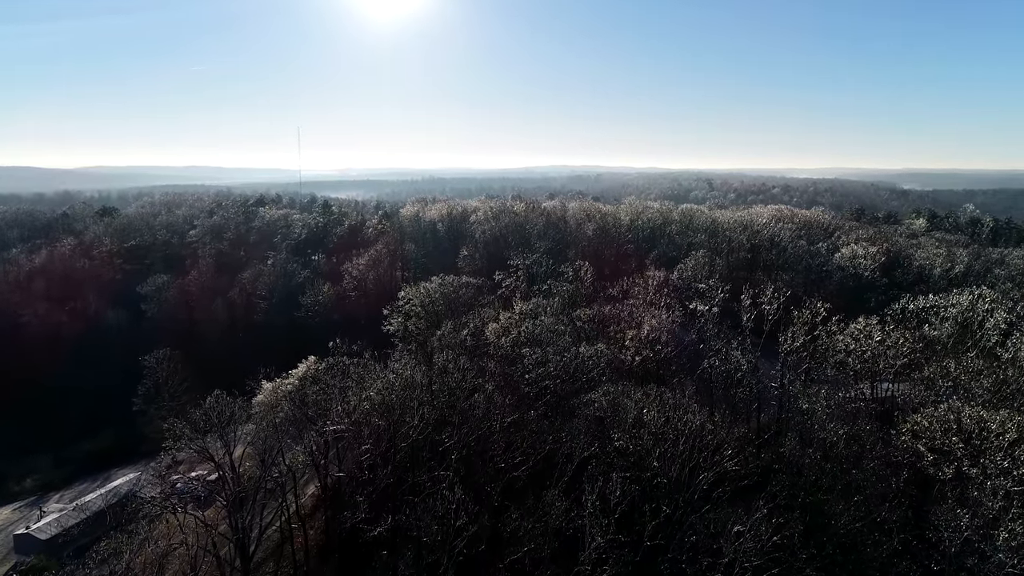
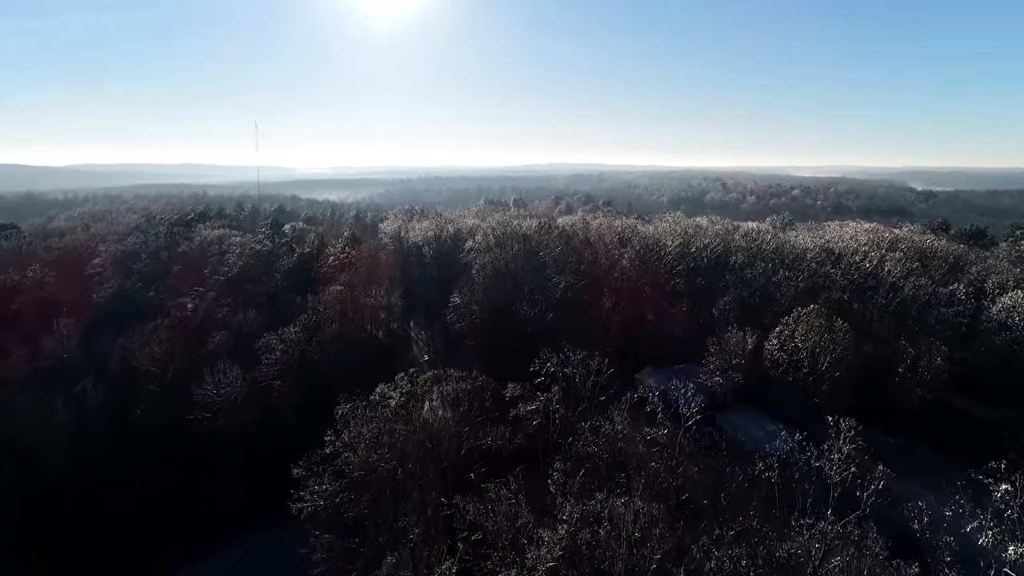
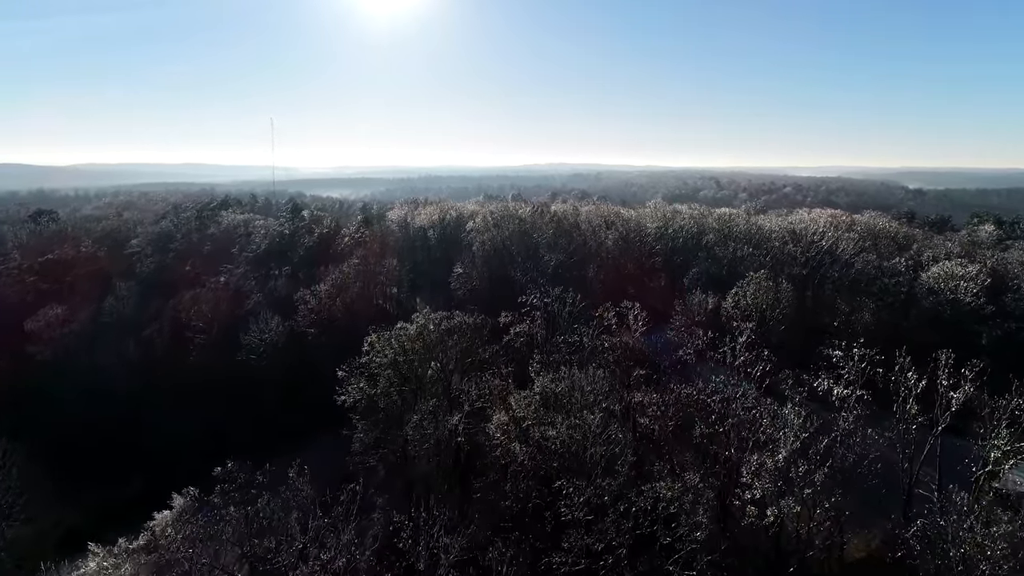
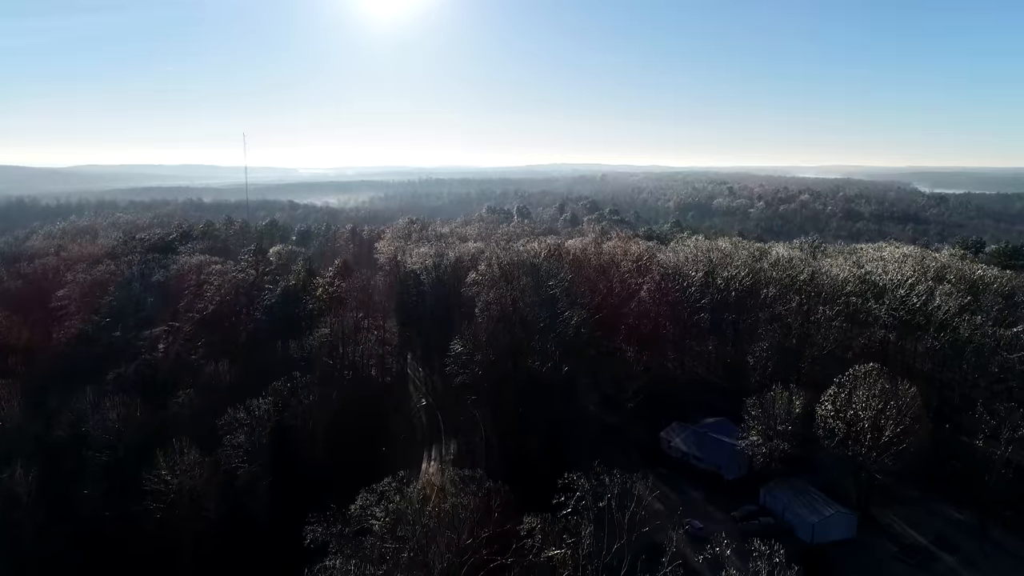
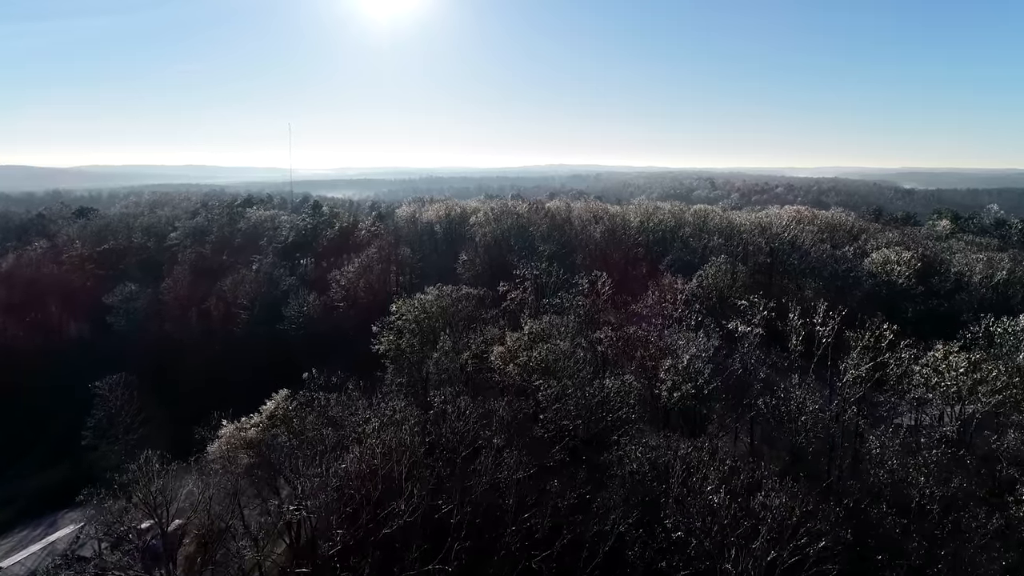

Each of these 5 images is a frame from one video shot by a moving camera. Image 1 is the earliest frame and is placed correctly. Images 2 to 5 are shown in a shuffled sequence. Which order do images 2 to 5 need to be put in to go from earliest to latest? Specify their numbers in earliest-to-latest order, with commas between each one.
5, 3, 2, 4
